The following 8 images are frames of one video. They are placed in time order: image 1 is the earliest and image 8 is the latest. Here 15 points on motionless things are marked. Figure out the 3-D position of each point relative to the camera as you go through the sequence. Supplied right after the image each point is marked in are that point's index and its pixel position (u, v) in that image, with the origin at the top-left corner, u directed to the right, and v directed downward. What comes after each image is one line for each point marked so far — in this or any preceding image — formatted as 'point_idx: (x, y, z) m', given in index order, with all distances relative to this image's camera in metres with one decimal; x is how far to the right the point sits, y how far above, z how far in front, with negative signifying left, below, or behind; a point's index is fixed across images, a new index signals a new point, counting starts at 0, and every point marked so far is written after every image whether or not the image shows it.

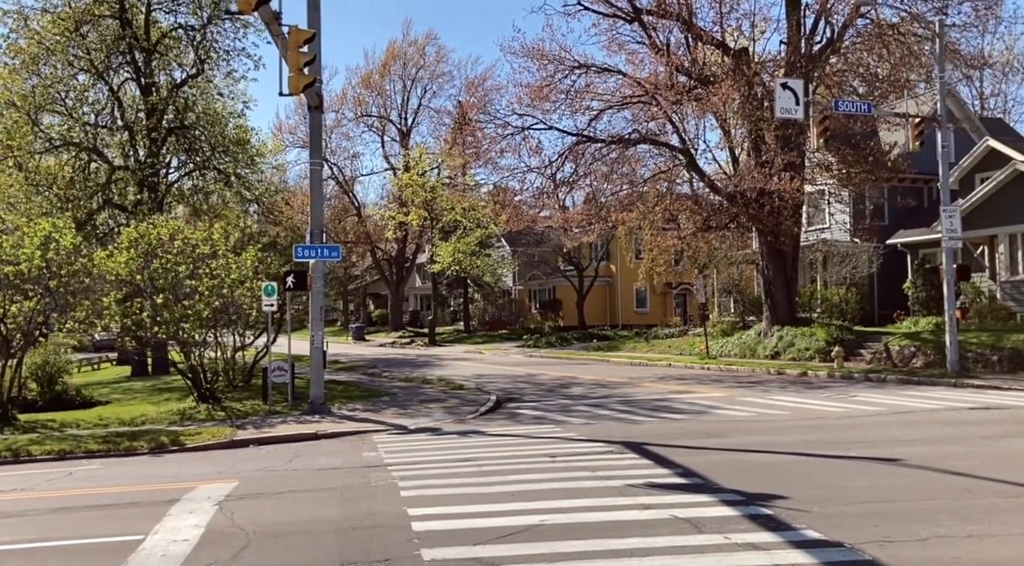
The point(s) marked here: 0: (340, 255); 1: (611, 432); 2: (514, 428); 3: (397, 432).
0: (-3.6, +0.6, +19.0) m
1: (+1.6, -2.4, +15.0) m
2: (+0.1, -2.6, +16.2) m
3: (-2.0, -2.7, +16.3) m
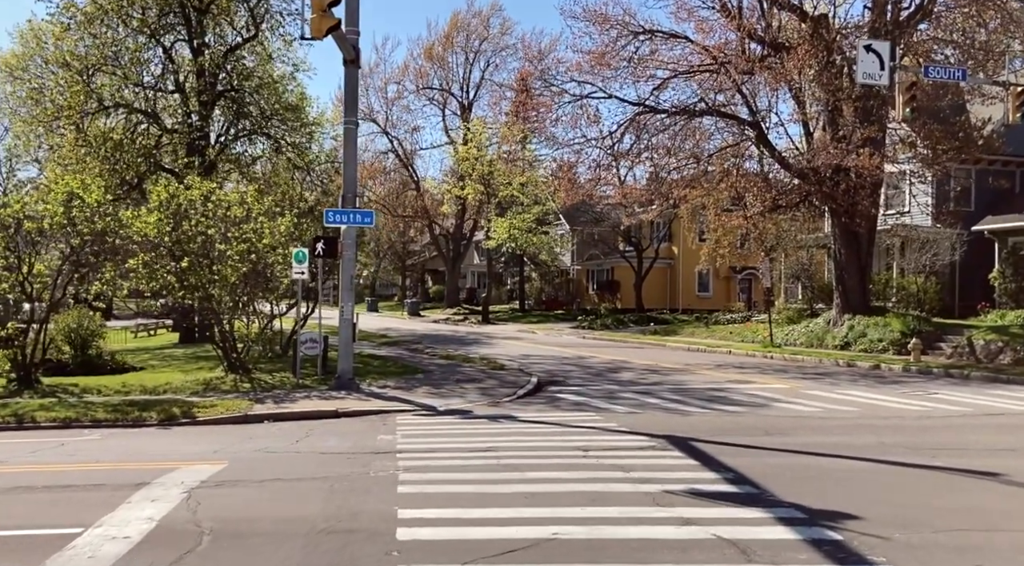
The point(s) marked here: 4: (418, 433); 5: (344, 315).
0: (-2.7, +1.2, +17.7) m
1: (+2.1, -2.1, +13.4) m
2: (+0.6, -2.1, +14.7) m
3: (-1.4, -2.2, +15.0) m
4: (-1.3, -2.0, +12.3) m
5: (-3.3, -0.6, +17.7) m
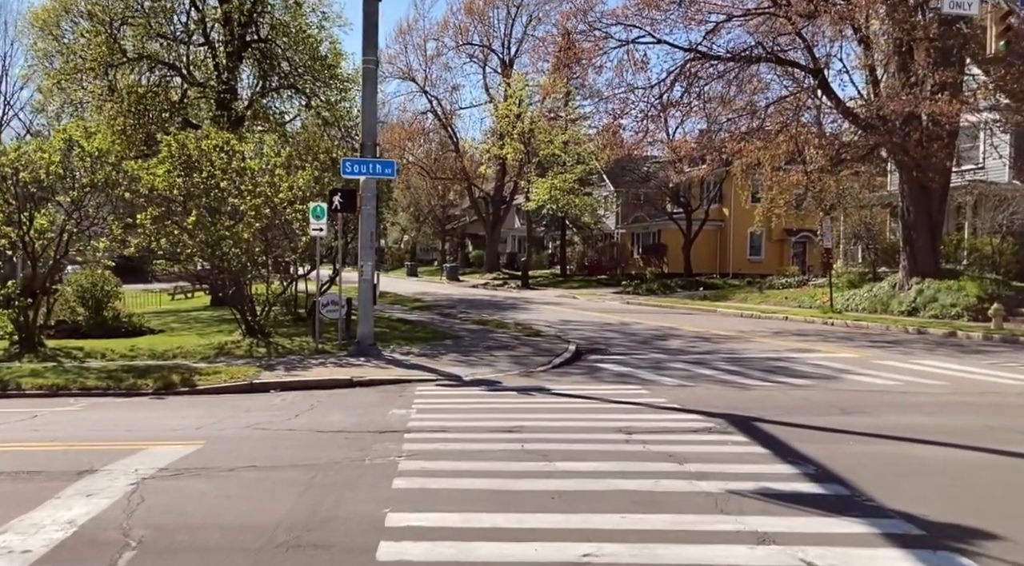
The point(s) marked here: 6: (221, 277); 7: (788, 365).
0: (-2.1, +2.0, +16.1) m
1: (+2.5, -1.5, +11.7) m
2: (+1.1, -1.5, +13.0) m
3: (-0.9, -1.5, +13.5) m
4: (-0.9, -1.5, +10.8) m
5: (-2.6, +0.1, +16.2) m
6: (-5.9, +0.1, +18.2) m
7: (+4.7, -1.4, +15.5) m
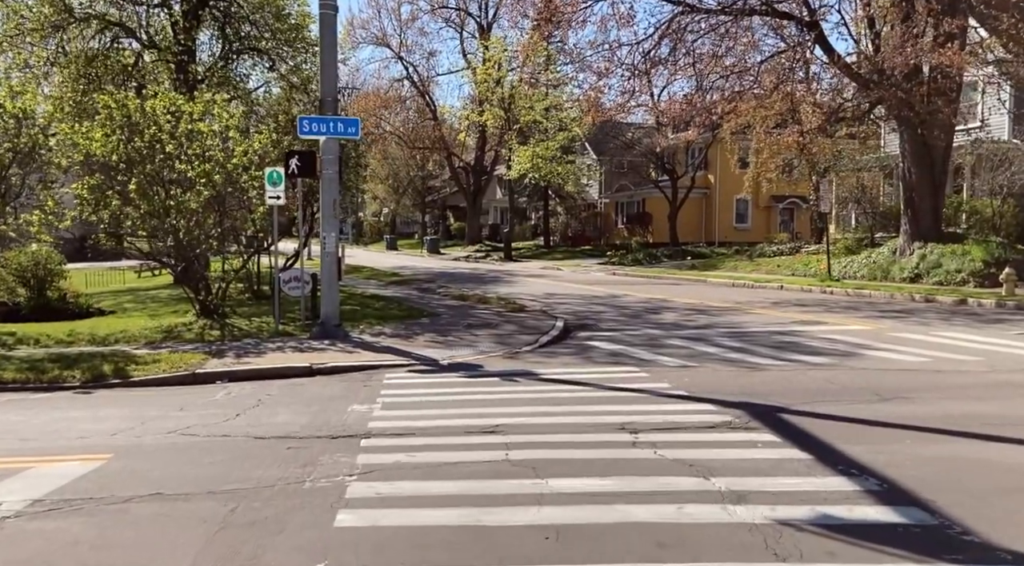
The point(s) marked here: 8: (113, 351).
0: (-2.4, +2.4, +14.4) m
1: (+2.3, -1.1, +10.2) m
2: (+0.9, -1.1, +11.5) m
3: (-1.2, -1.2, +11.9) m
4: (-1.1, -1.2, +9.2) m
5: (-3.0, +0.6, +14.5) m
6: (-6.3, +0.5, +16.5) m
7: (+4.4, -0.9, +14.1) m
8: (-5.8, -1.0, +13.3) m
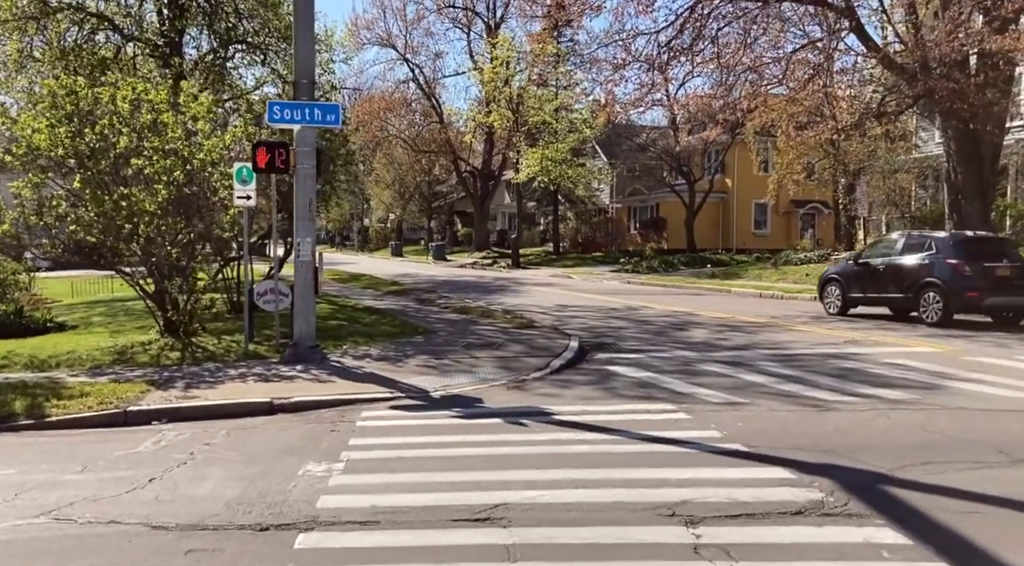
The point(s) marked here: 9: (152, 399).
0: (-2.3, +2.2, +12.2) m
1: (+2.4, -1.3, +8.0) m
2: (+1.0, -1.3, +9.3) m
3: (-1.1, -1.3, +9.7) m
4: (-1.0, -1.3, +7.0) m
5: (-2.9, +0.4, +12.4) m
6: (-6.2, +0.3, +14.4) m
7: (+4.5, -1.1, +11.9) m
8: (-5.7, -1.2, +11.2) m
9: (-3.8, -1.2, +9.8) m
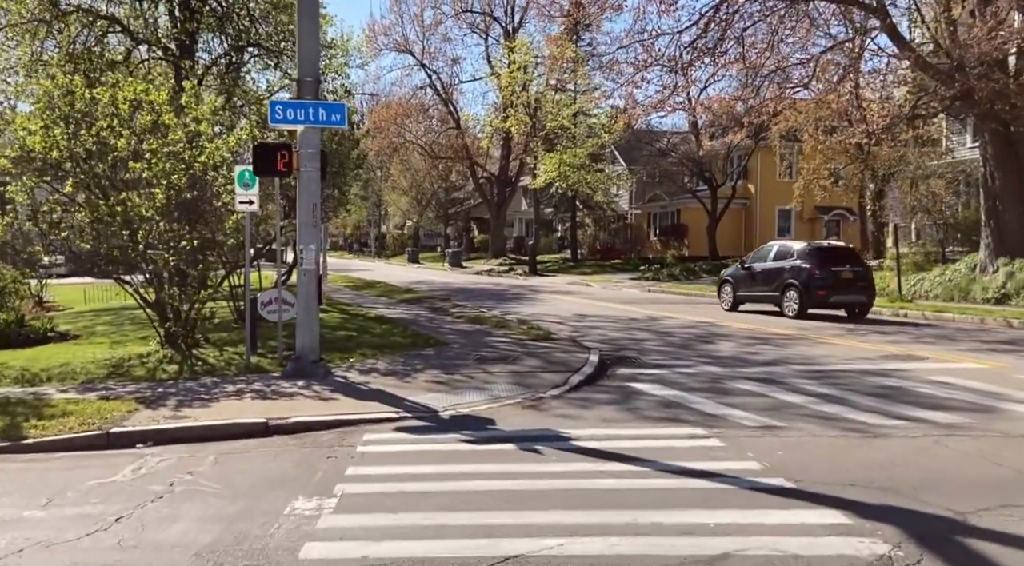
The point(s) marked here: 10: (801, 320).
0: (-2.1, +2.1, +11.5) m
1: (+2.5, -1.4, +7.1) m
2: (+1.1, -1.4, +8.5) m
3: (-1.0, -1.4, +9.0) m
4: (-1.0, -1.4, +6.3) m
5: (-2.7, +0.2, +11.7) m
6: (-5.9, +0.2, +13.8) m
7: (+4.6, -1.2, +11.0) m
8: (-5.5, -1.3, +10.5) m
9: (-3.7, -1.4, +9.1) m
10: (+6.1, -0.8, +19.5) m
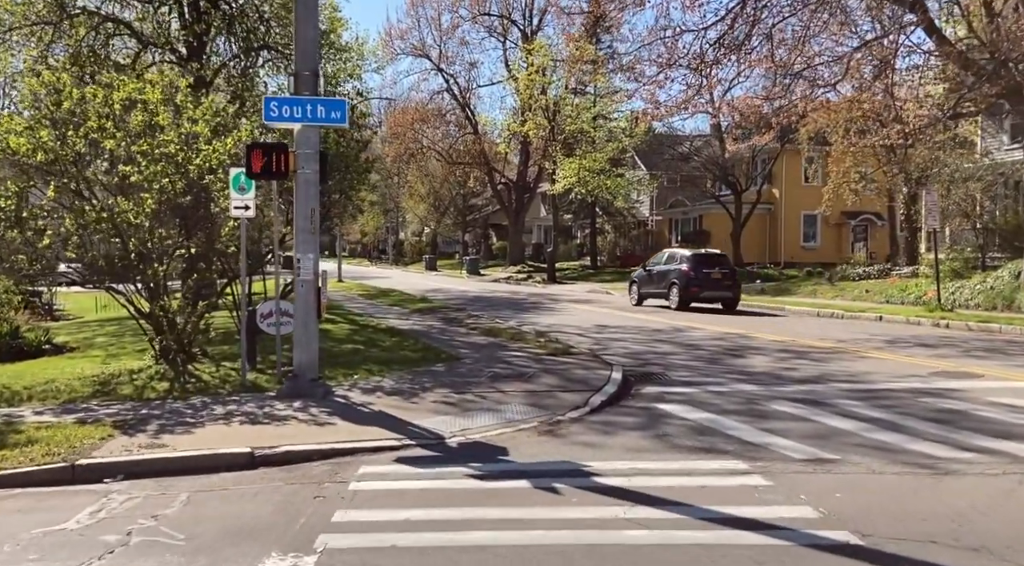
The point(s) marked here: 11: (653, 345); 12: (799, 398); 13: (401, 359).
0: (-1.9, +1.9, +10.6) m
1: (+2.6, -1.5, +6.1) m
2: (+1.2, -1.5, +7.5) m
3: (-0.8, -1.5, +8.0) m
4: (-0.9, -1.5, +5.3) m
5: (-2.5, +0.1, +10.7) m
6: (-5.7, 0.0, +12.9) m
7: (+4.8, -1.3, +9.9) m
8: (-5.4, -1.4, +9.6) m
9: (-3.6, -1.5, +8.2) m
10: (+6.5, -1.0, +18.4) m
11: (+2.5, -1.1, +16.1) m
12: (+3.3, -1.3, +10.7) m
13: (-1.7, -1.1, +13.8) m
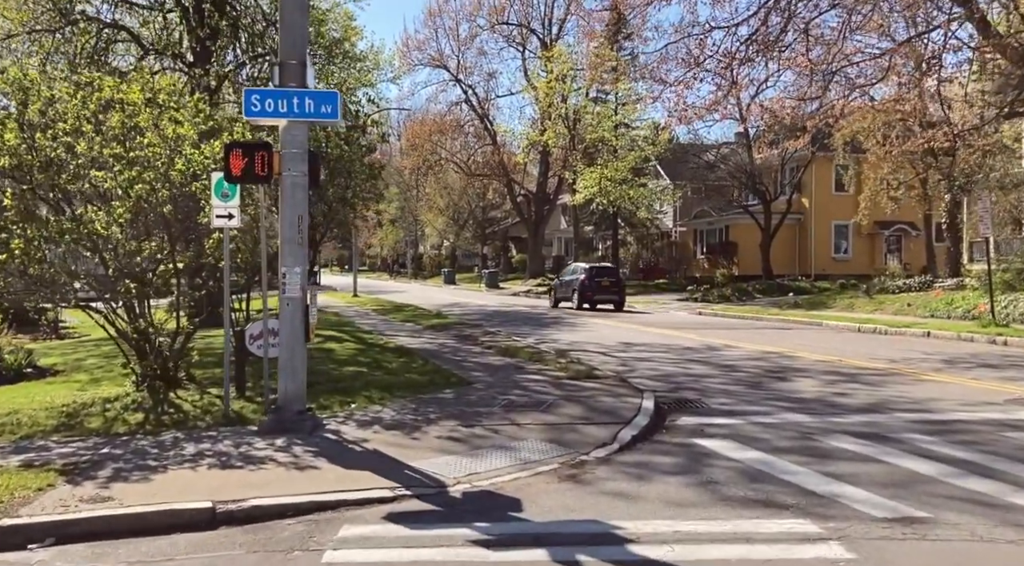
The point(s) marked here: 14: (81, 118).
0: (-1.8, +1.7, +9.3) m
1: (+2.6, -1.6, +4.6) m
2: (+1.3, -1.6, +6.1) m
3: (-0.7, -1.7, +6.6) m
4: (-0.8, -1.6, +3.9) m
5: (-2.3, -0.1, +9.4) m
6: (-5.5, -0.2, +11.6) m
7: (+5.0, -1.5, +8.4) m
8: (-5.2, -1.6, +8.3) m
9: (-3.4, -1.6, +6.9) m
10: (+6.8, -1.2, +16.9) m
11: (+2.8, -1.3, +14.7) m
12: (+3.5, -1.5, +9.2) m
13: (-1.4, -1.4, +12.4) m
14: (-5.4, +2.1, +11.6) m
